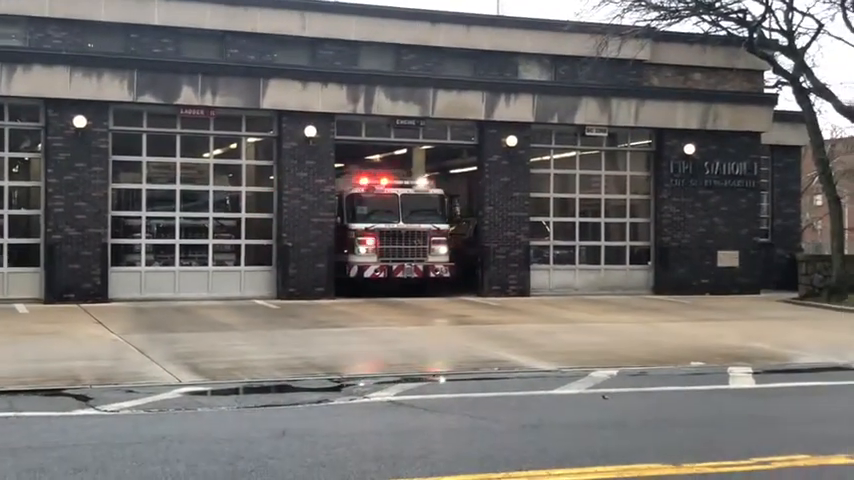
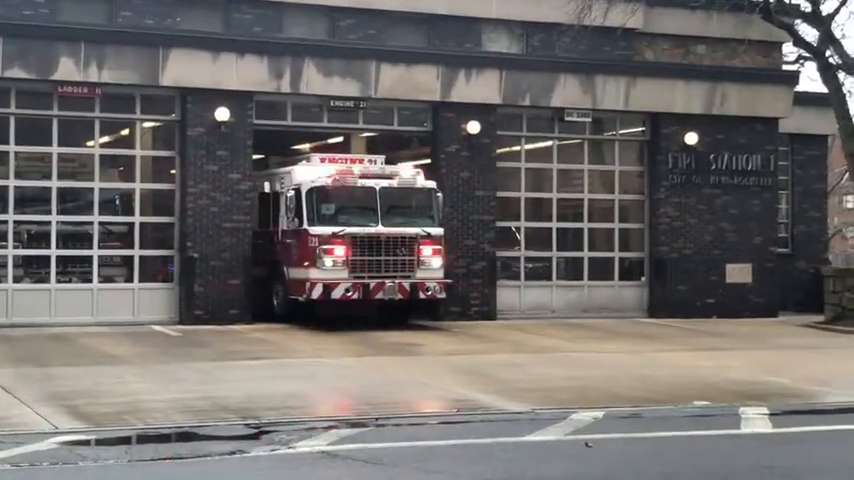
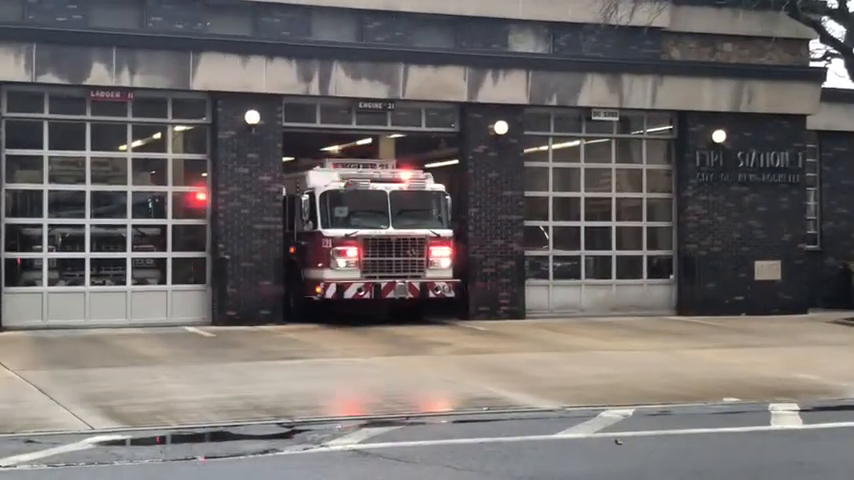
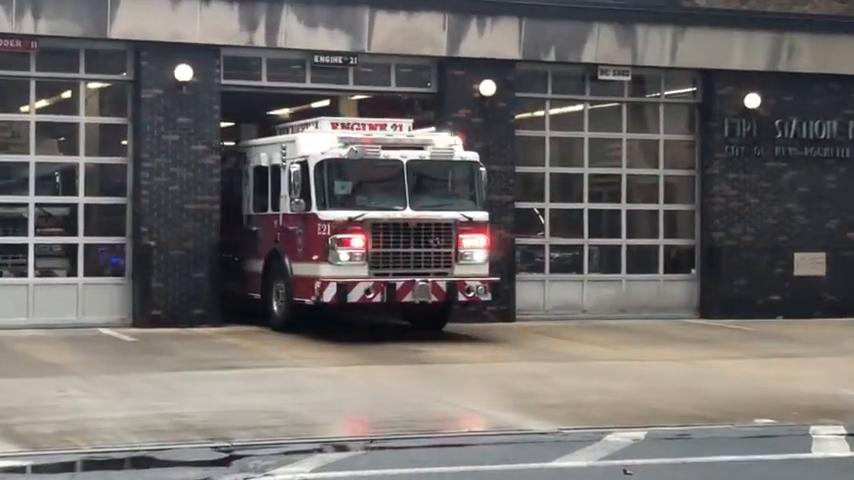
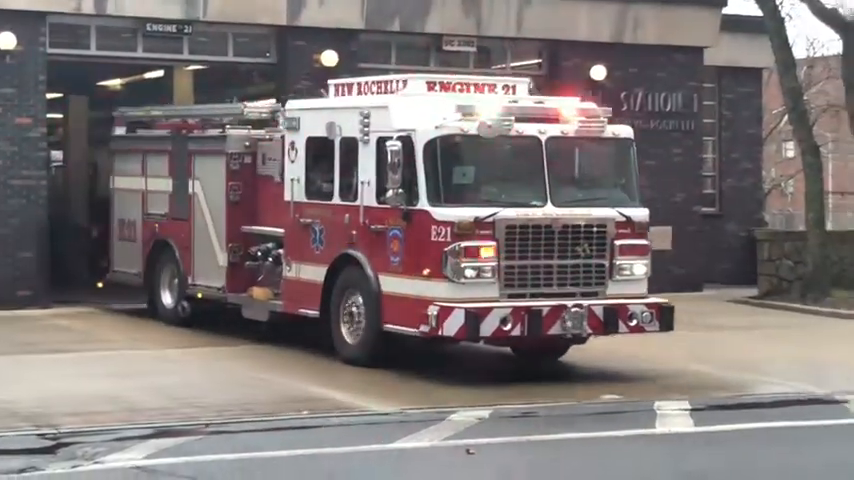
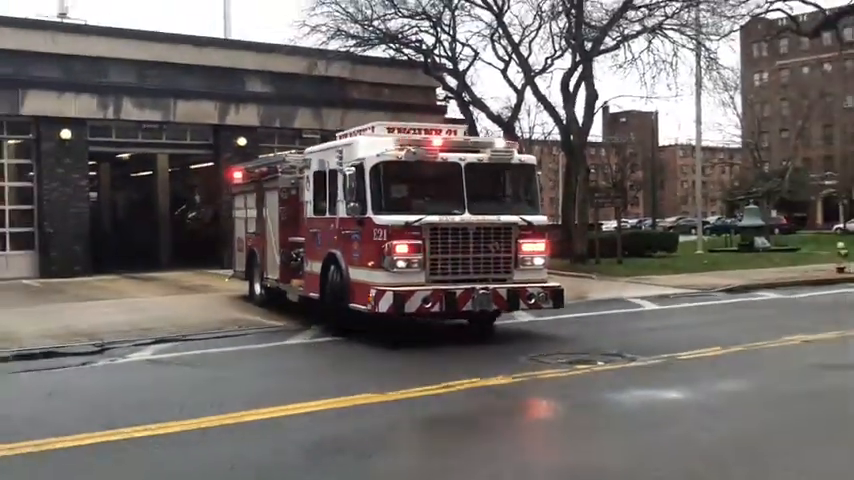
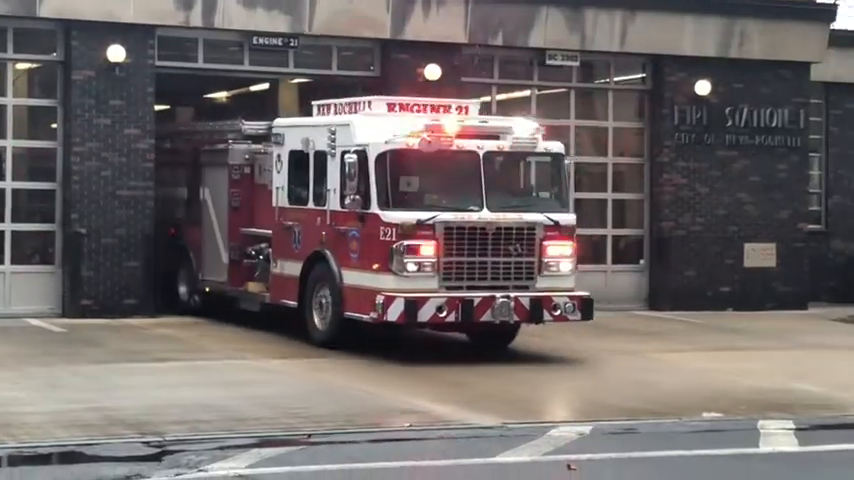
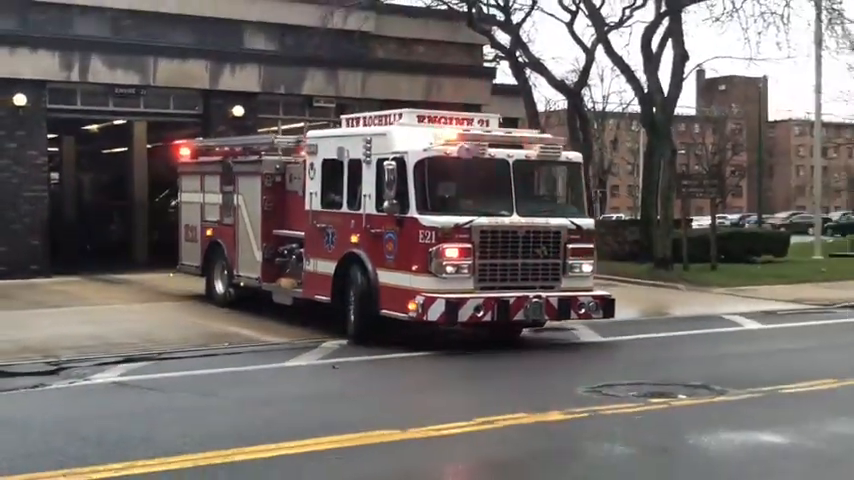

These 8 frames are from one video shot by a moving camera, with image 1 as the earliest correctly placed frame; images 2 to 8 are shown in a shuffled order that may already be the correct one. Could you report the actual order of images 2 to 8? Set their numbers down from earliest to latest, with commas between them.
3, 2, 4, 7, 5, 8, 6
